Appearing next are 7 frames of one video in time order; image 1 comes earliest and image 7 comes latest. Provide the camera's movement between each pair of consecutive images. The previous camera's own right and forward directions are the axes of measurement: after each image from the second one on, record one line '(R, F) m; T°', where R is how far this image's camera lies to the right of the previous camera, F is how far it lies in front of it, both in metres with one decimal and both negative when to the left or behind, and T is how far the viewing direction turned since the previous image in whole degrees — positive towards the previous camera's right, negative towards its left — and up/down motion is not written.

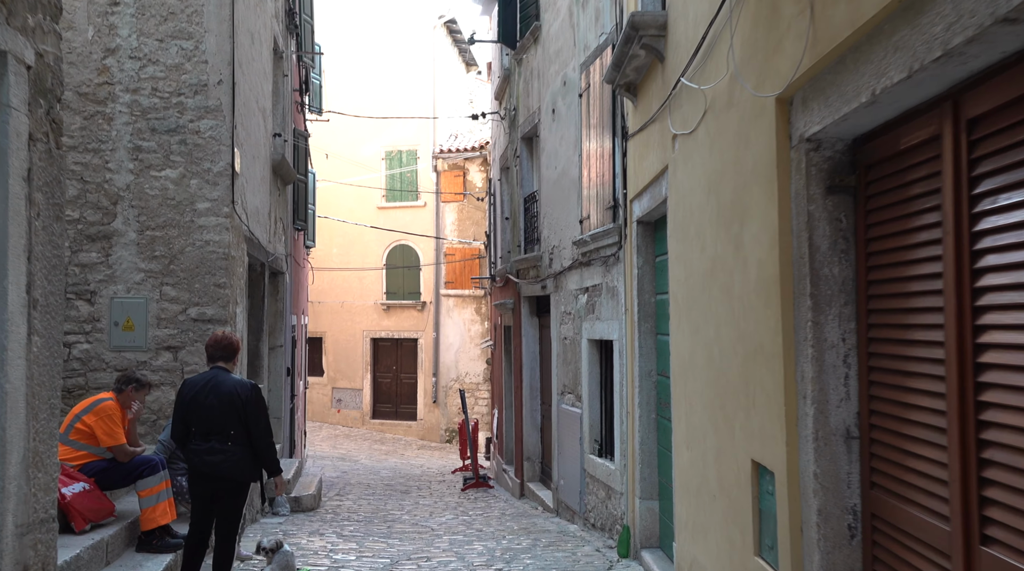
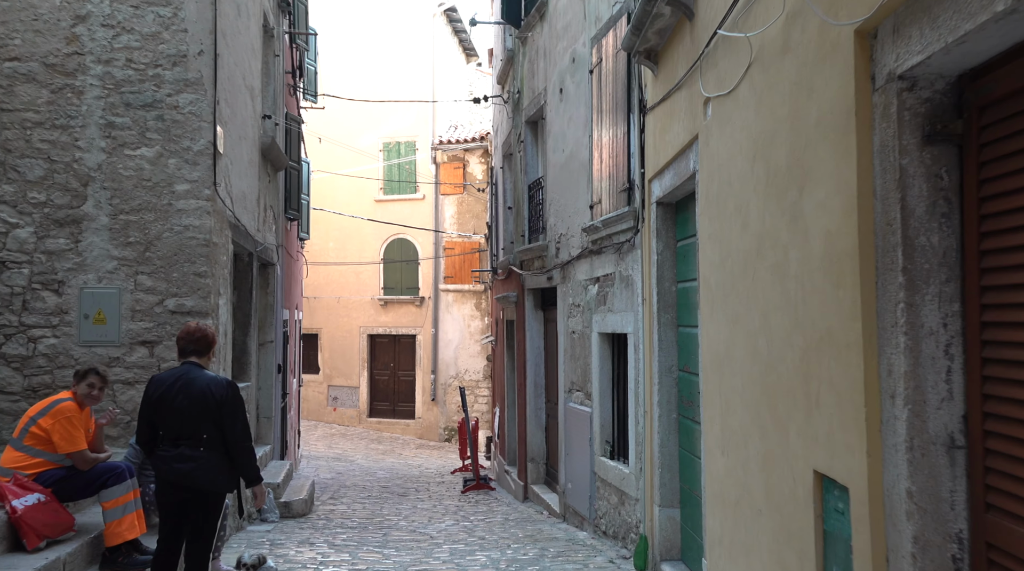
(0.0, +0.6) m; 0°
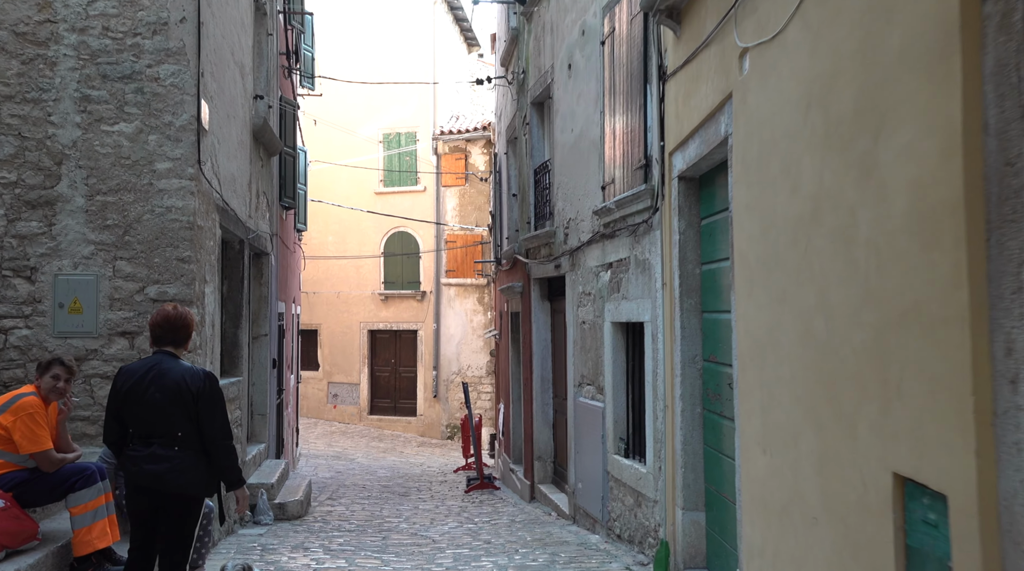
(0.0, +0.5) m; 0°
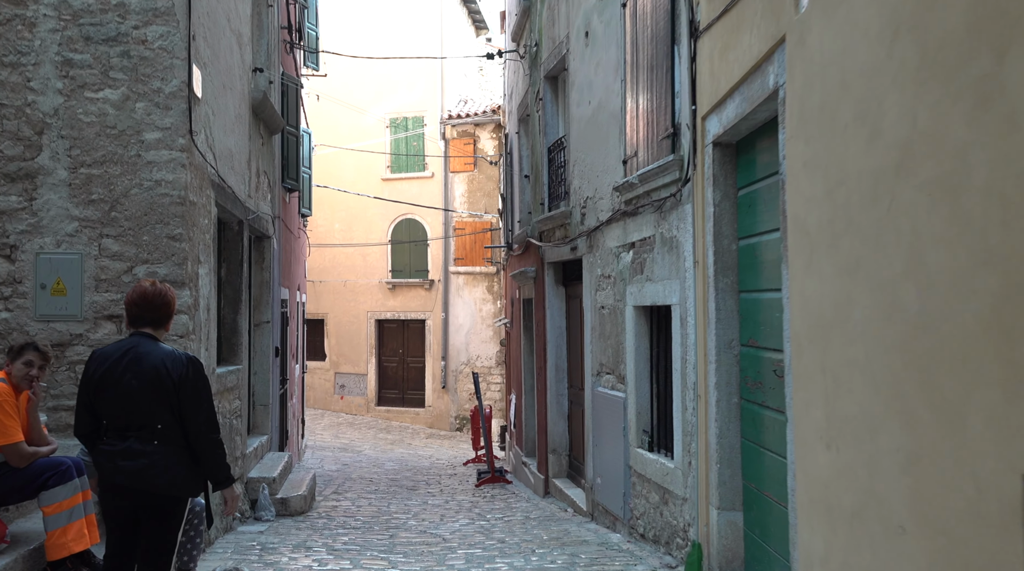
(-0.1, +0.5) m; 0°
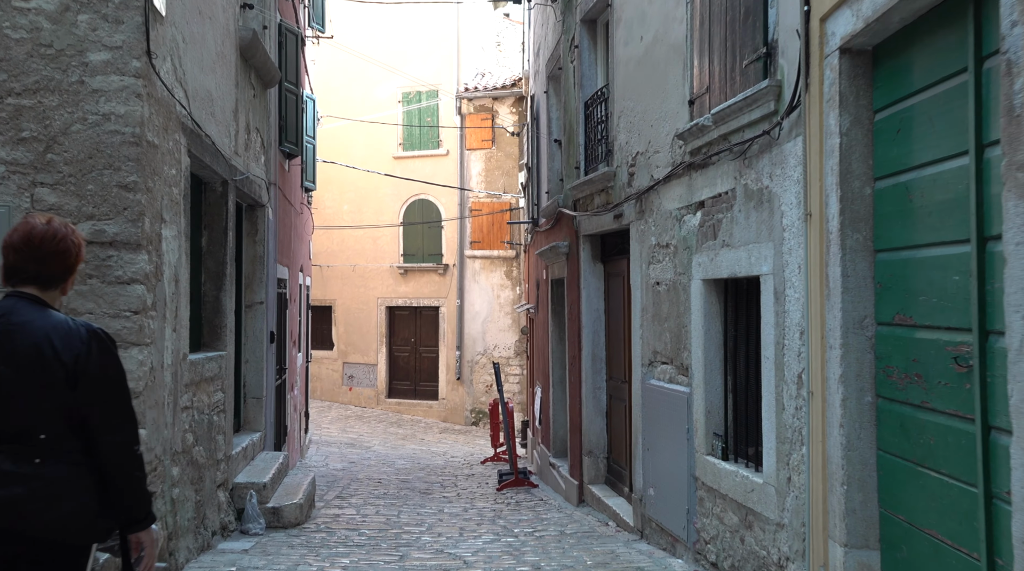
(-0.1, +1.3) m; -1°
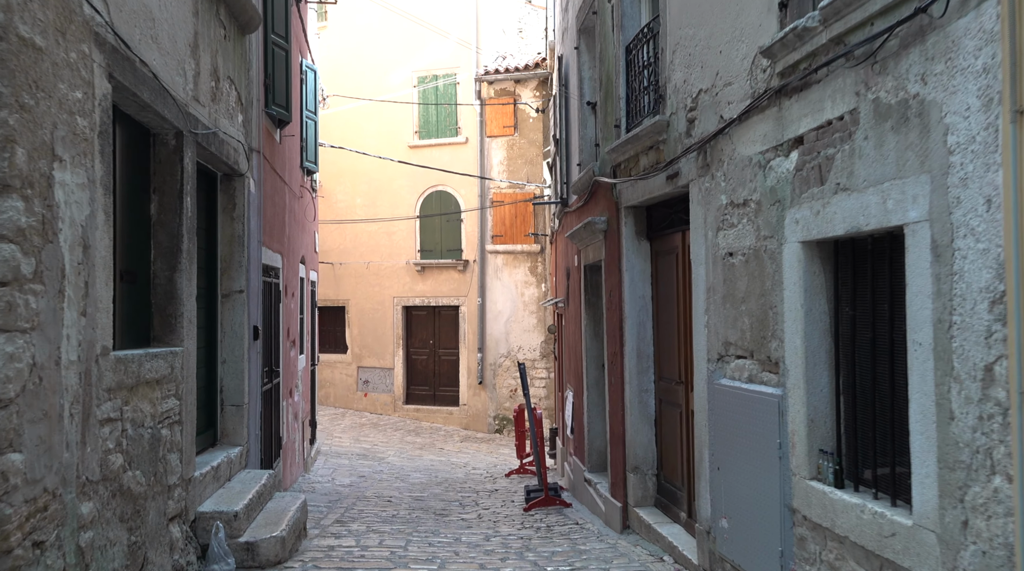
(0.0, +1.4) m; -1°
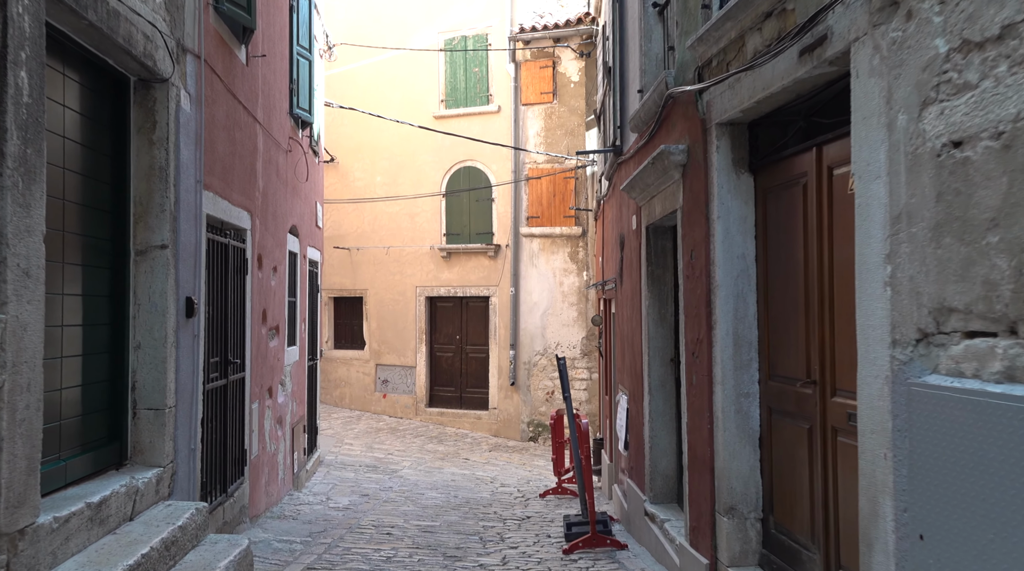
(0.0, +2.3) m; -2°
